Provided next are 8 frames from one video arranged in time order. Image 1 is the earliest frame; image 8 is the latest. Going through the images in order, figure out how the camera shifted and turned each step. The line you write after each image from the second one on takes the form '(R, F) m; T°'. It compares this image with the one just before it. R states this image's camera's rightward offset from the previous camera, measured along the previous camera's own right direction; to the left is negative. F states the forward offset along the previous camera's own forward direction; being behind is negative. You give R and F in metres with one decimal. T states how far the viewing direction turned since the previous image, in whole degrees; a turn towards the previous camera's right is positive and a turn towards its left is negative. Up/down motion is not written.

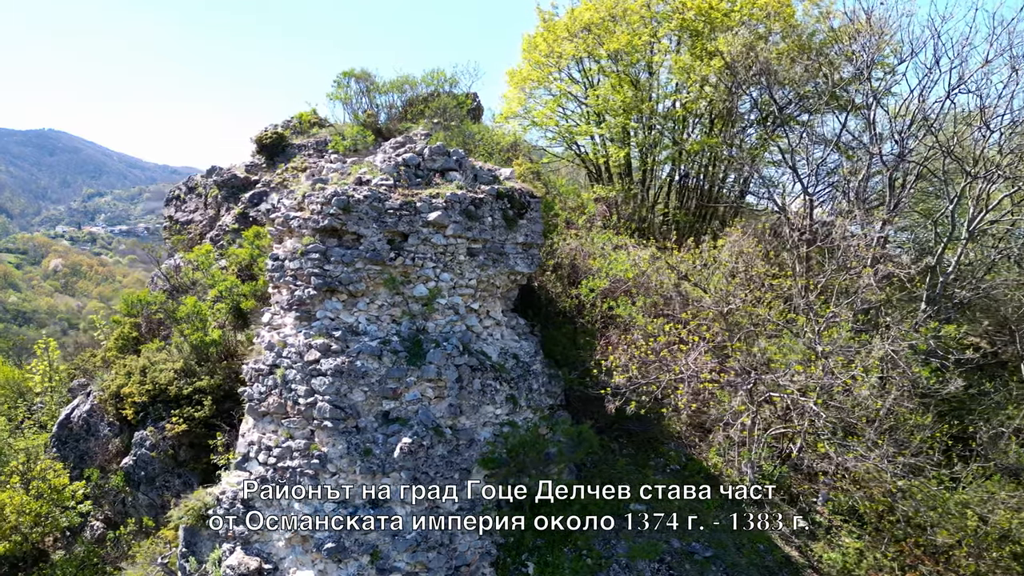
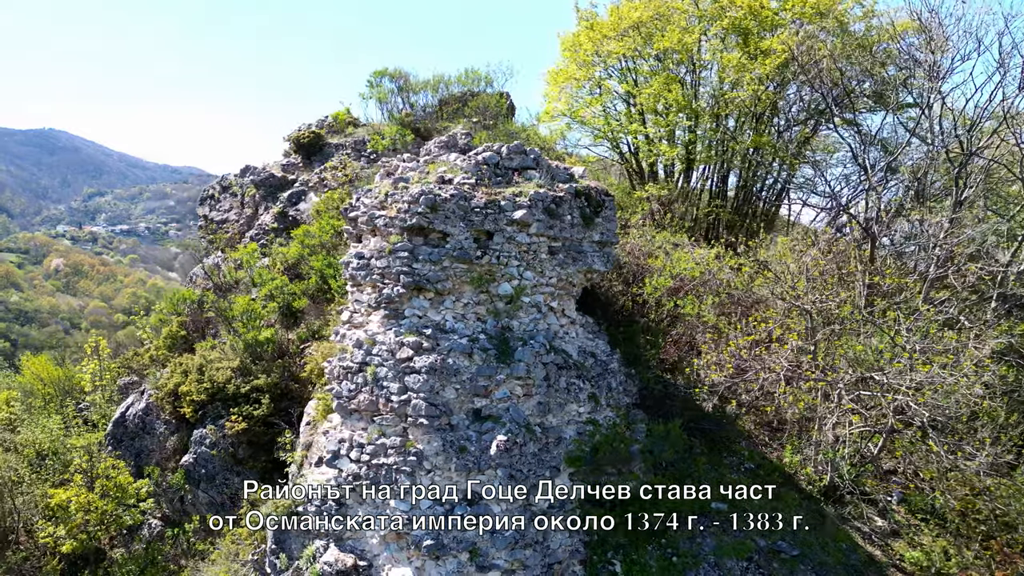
(-0.7, 0.0) m; 0°
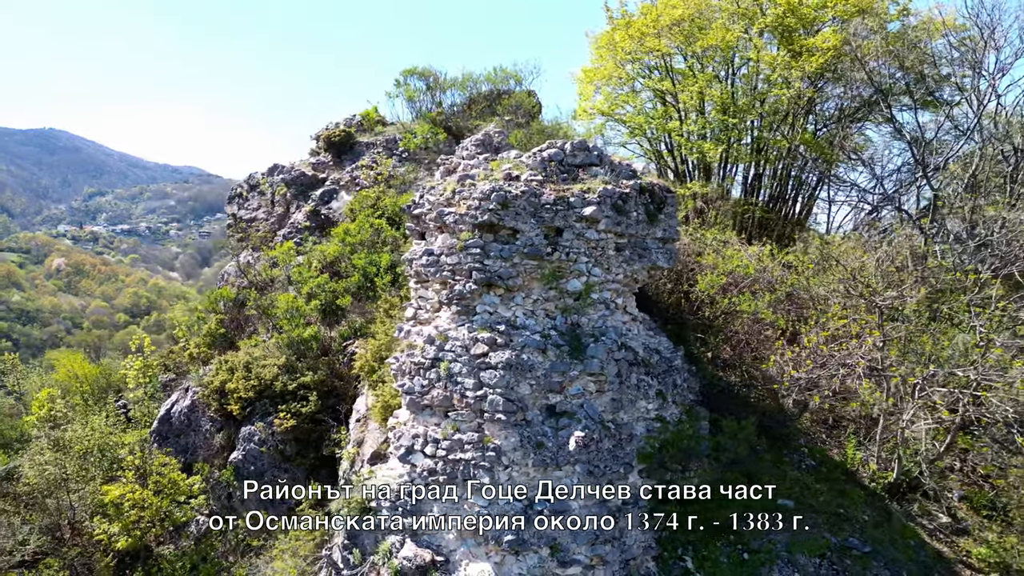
(-0.6, 0.0) m; 0°
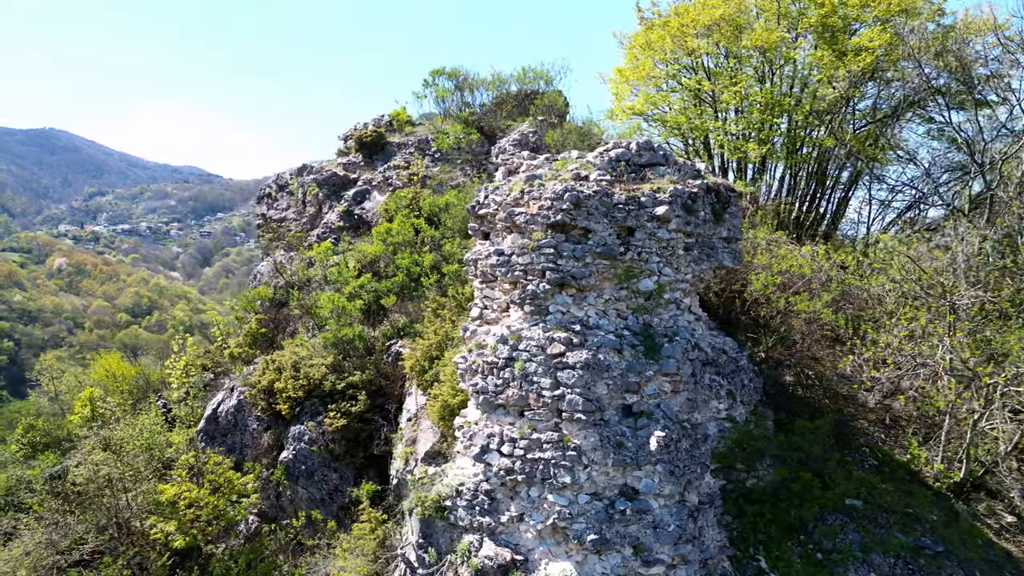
(-0.6, 0.0) m; 0°
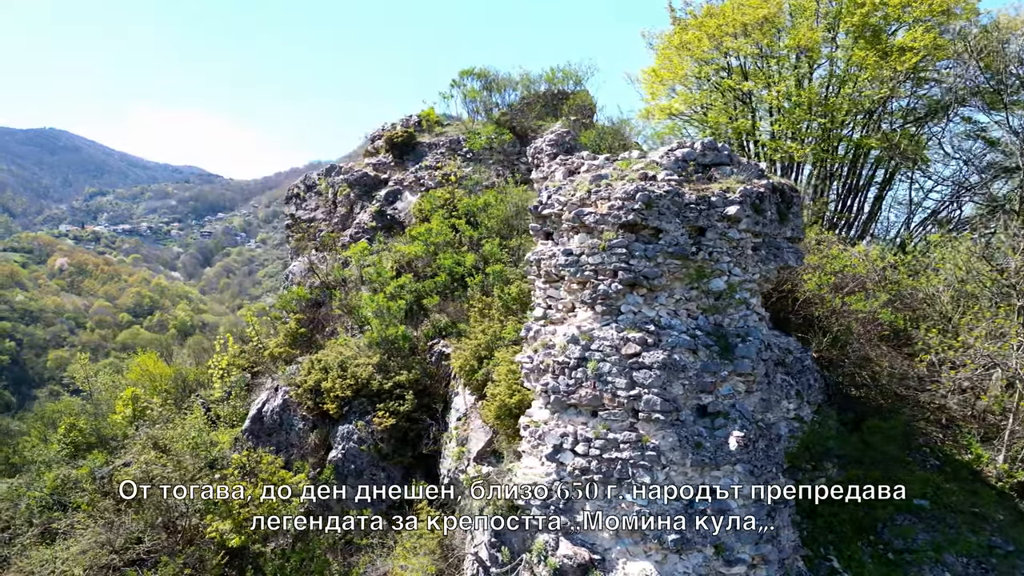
(-0.6, 0.0) m; 0°
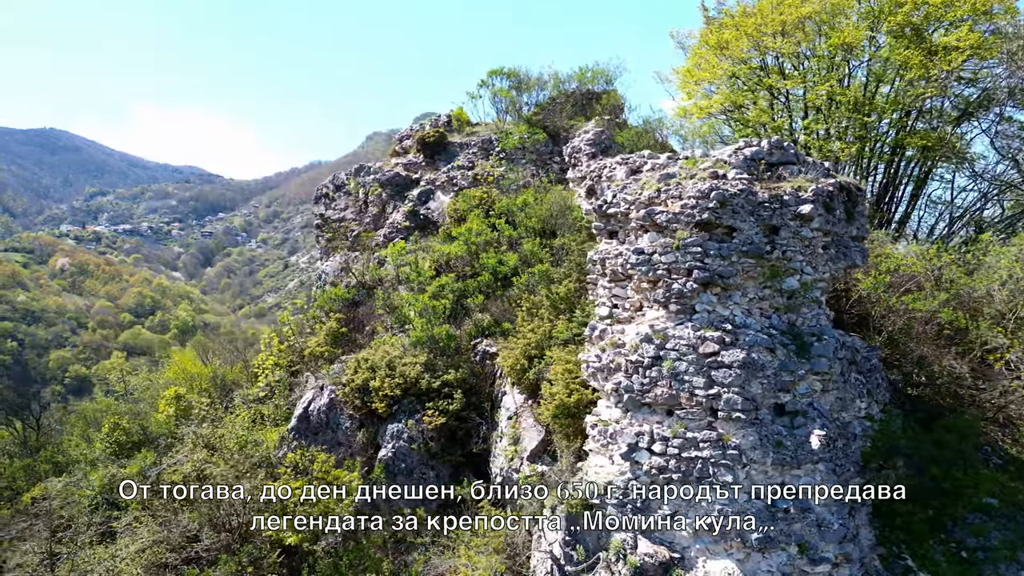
(-0.6, 0.0) m; 0°
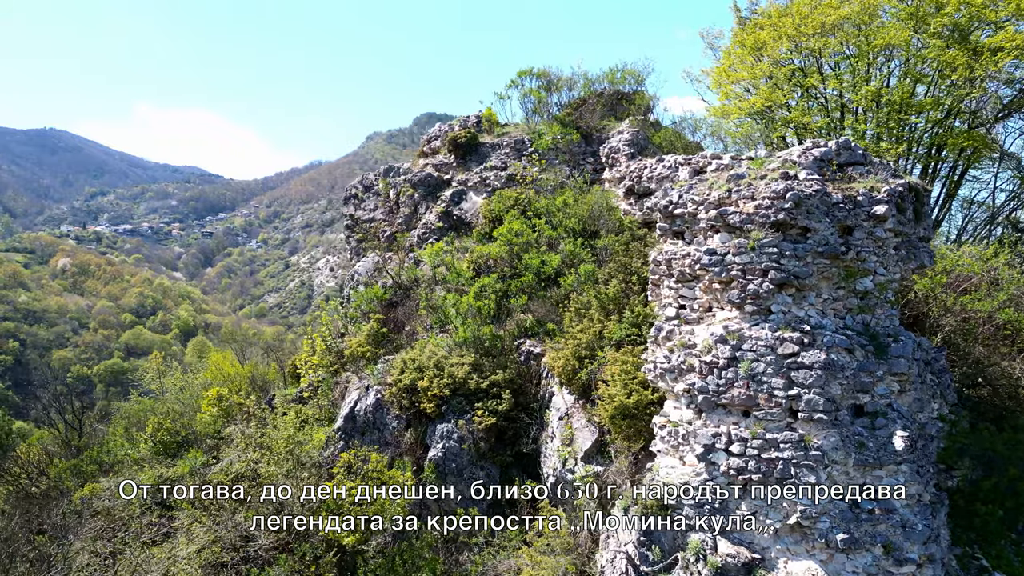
(-0.7, 0.0) m; 0°
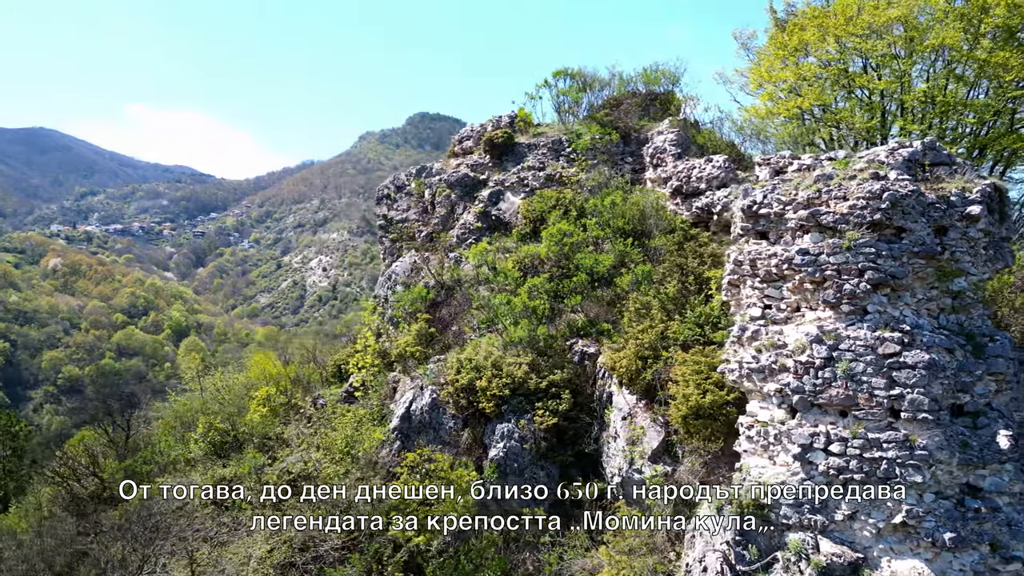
(-0.9, 0.0) m; 0°
